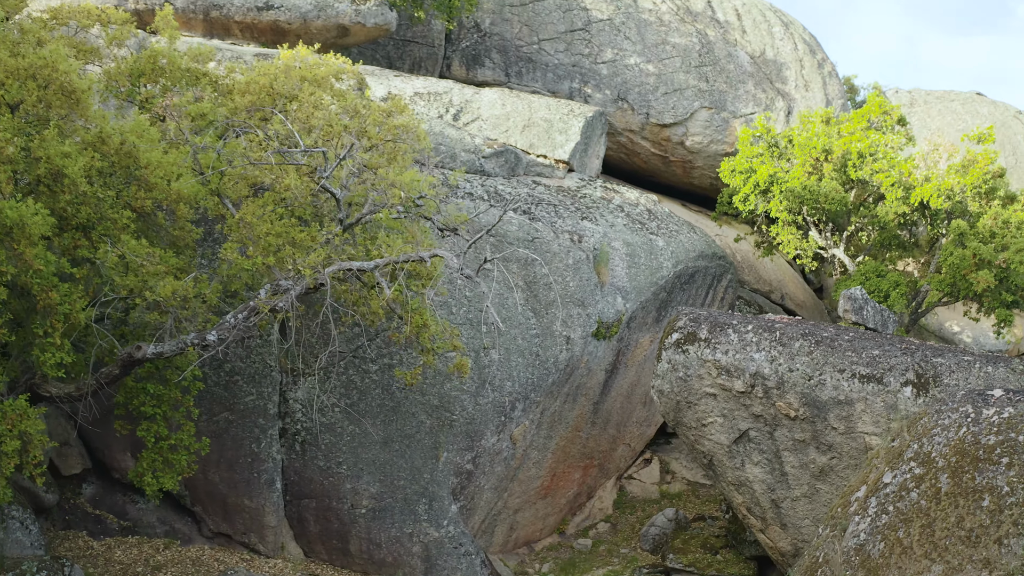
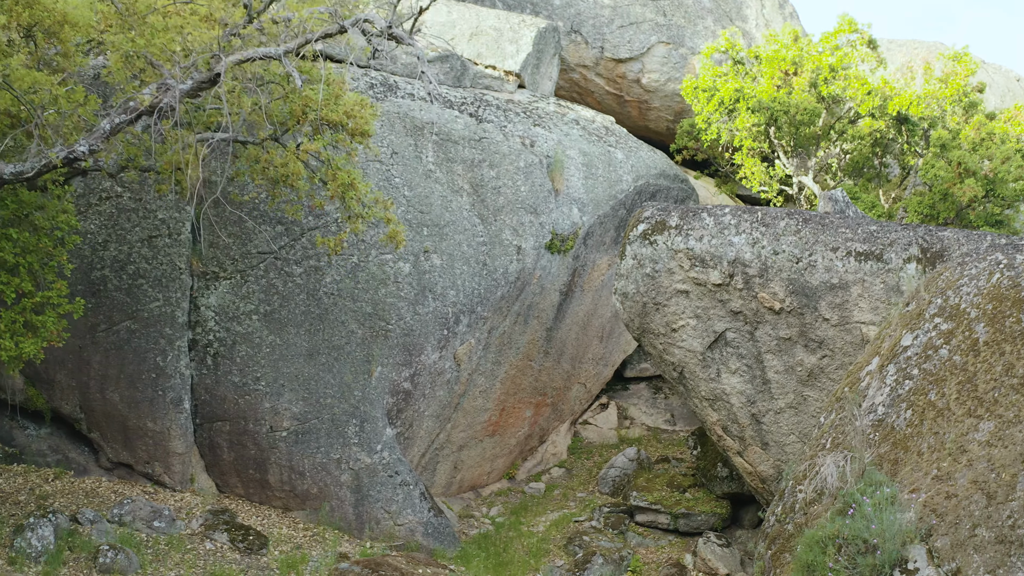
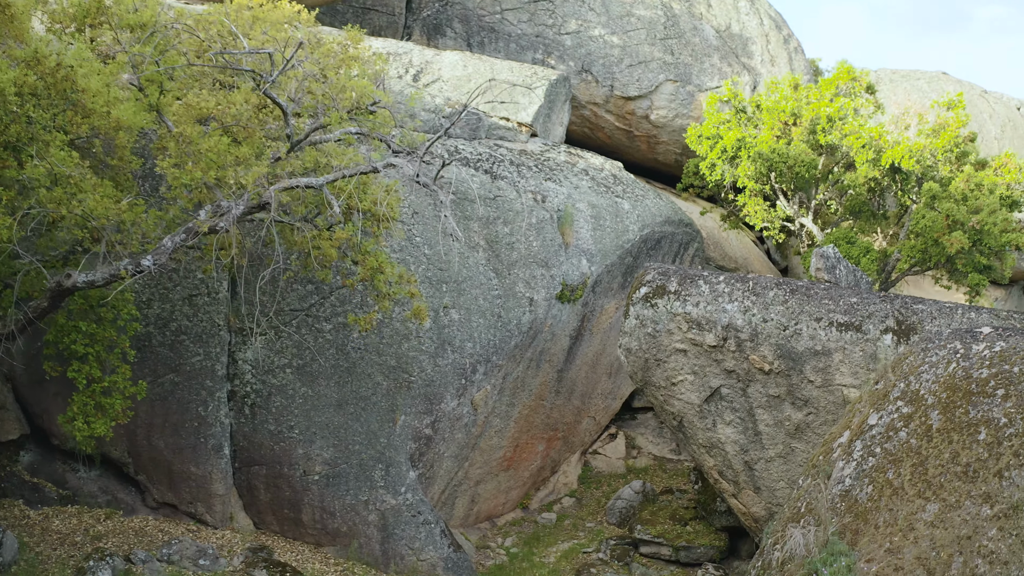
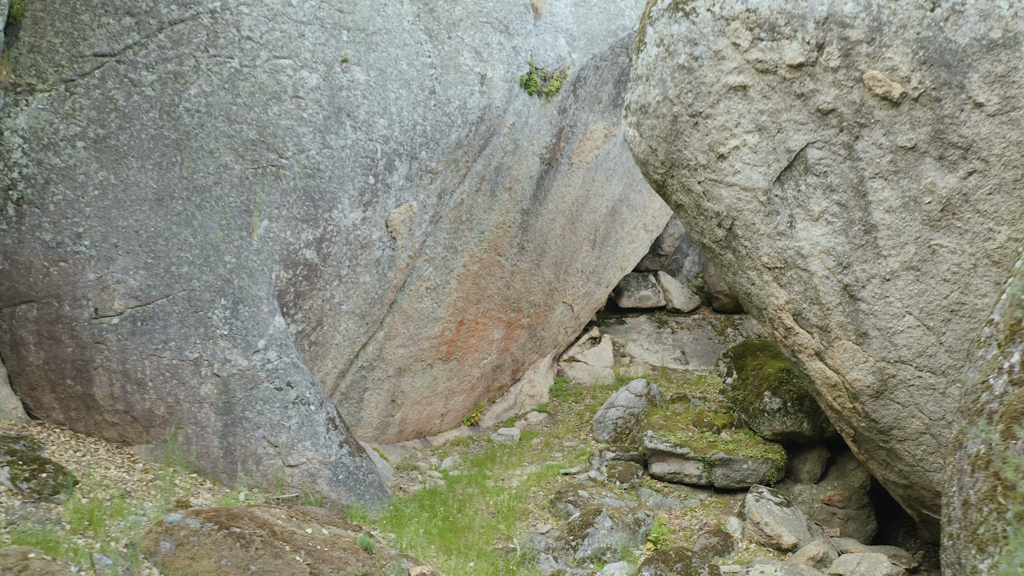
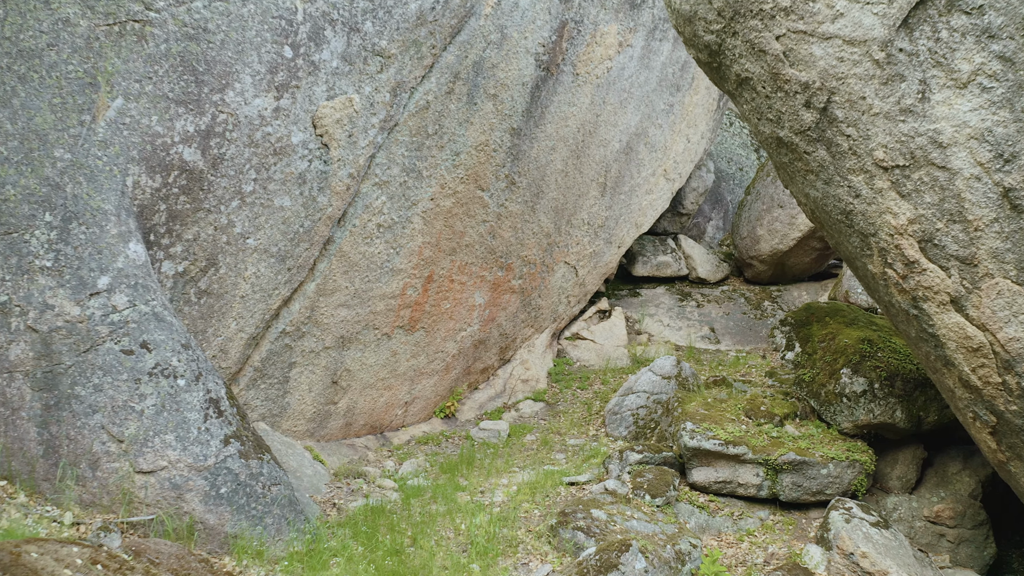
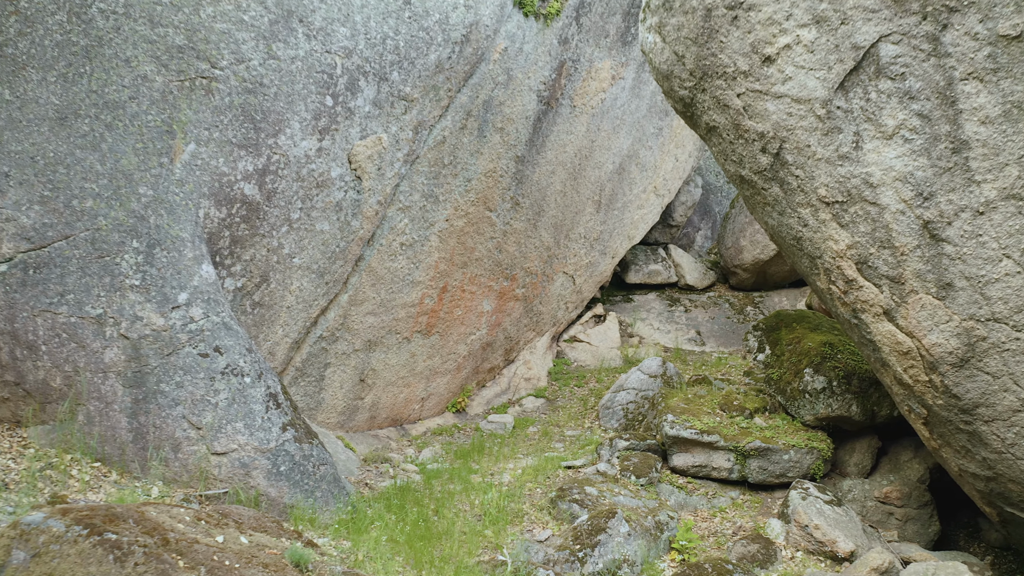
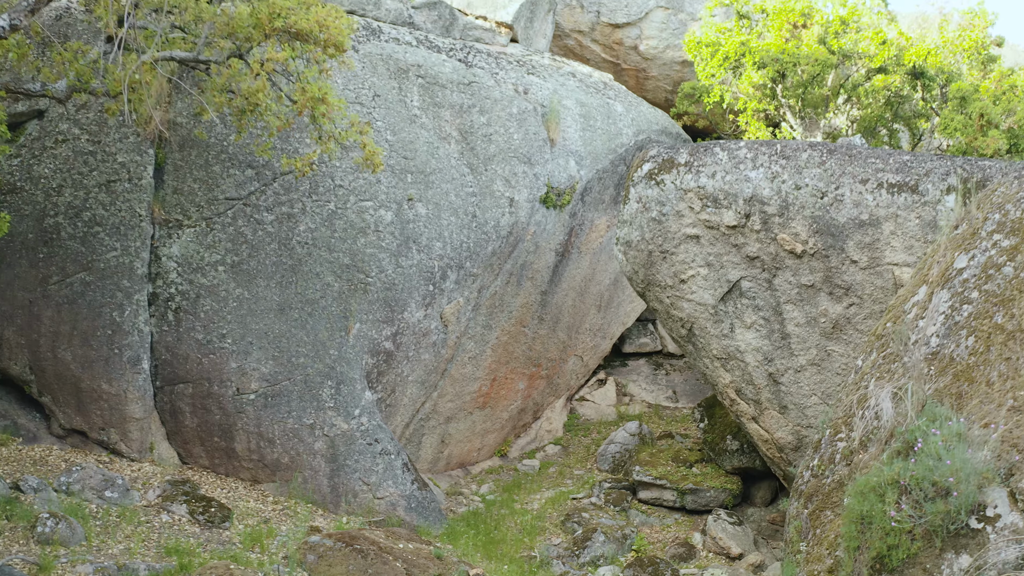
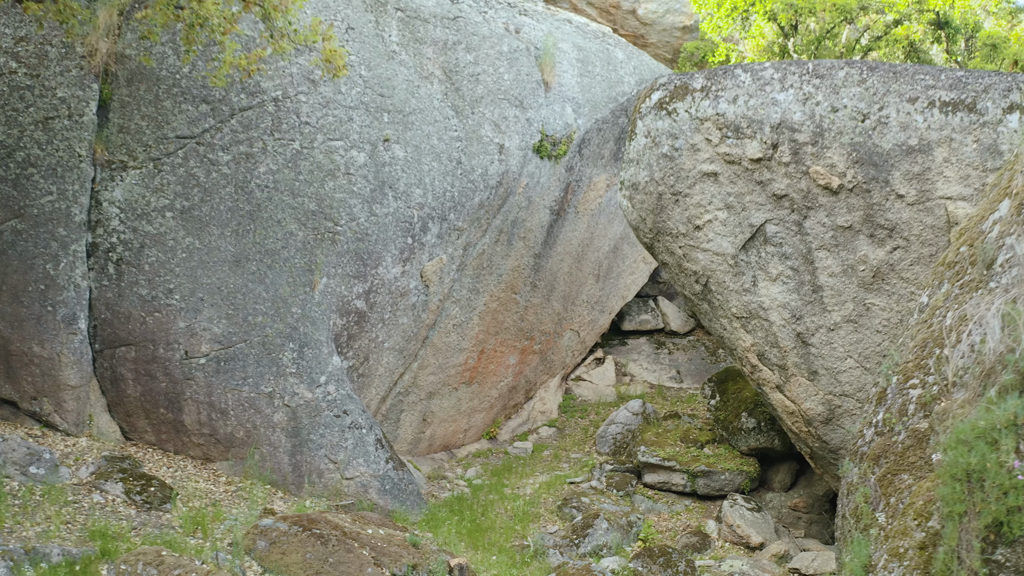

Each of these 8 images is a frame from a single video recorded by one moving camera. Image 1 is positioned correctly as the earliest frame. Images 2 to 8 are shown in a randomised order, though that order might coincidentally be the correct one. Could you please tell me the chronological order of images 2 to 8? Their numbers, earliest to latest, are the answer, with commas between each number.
3, 2, 7, 8, 4, 6, 5
